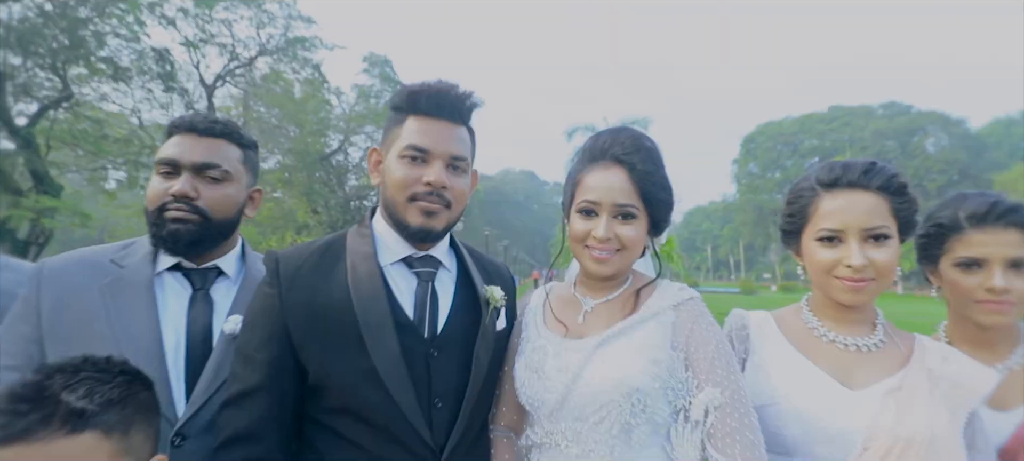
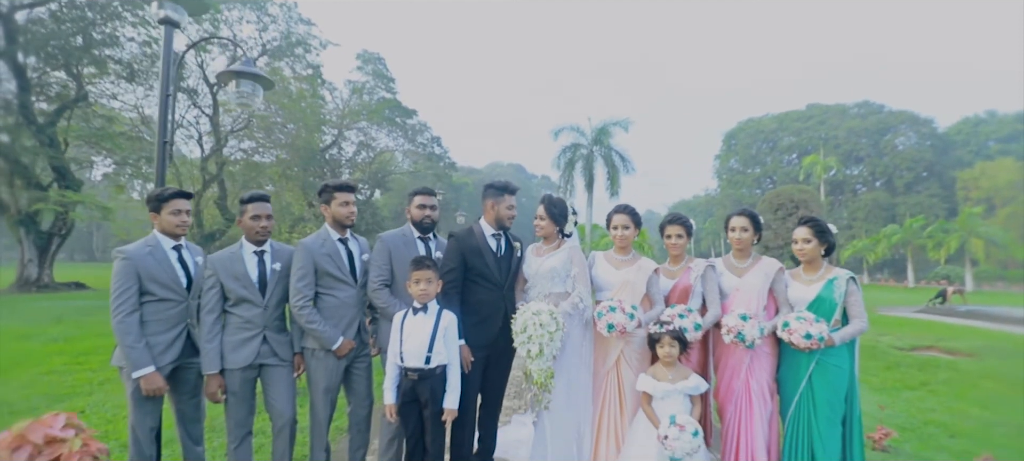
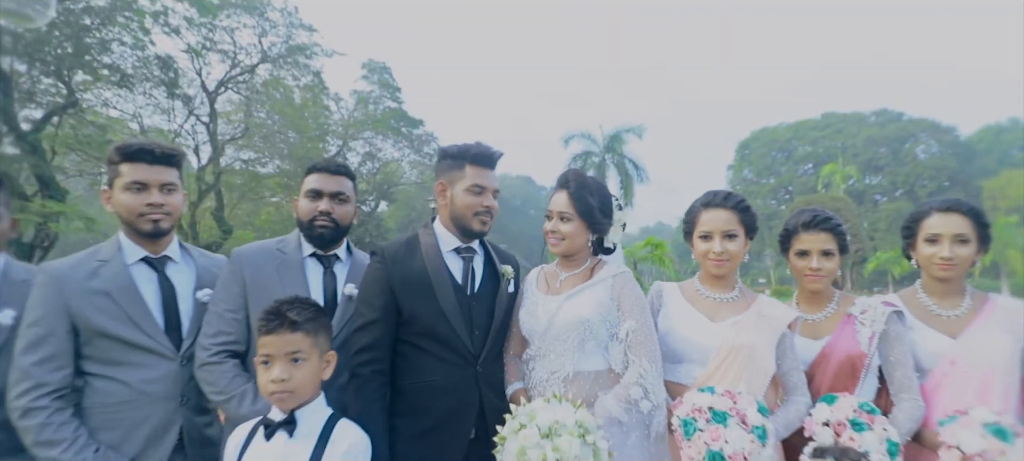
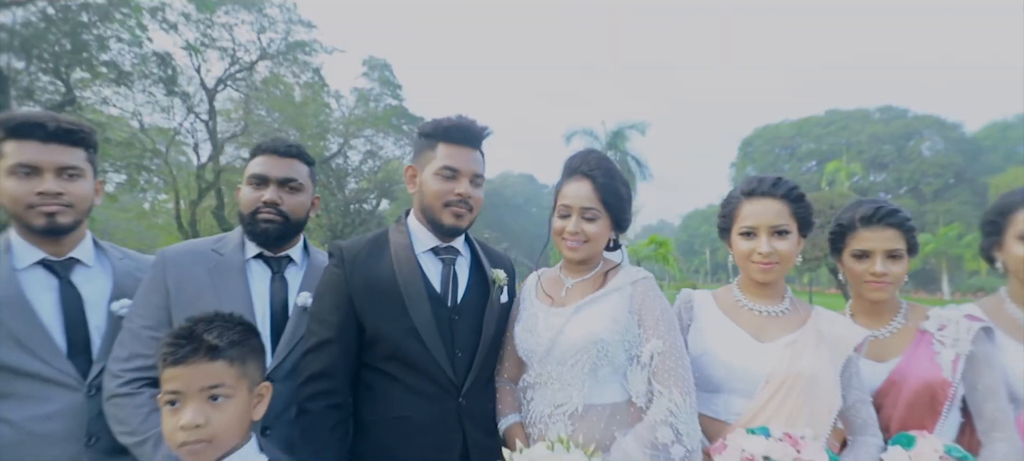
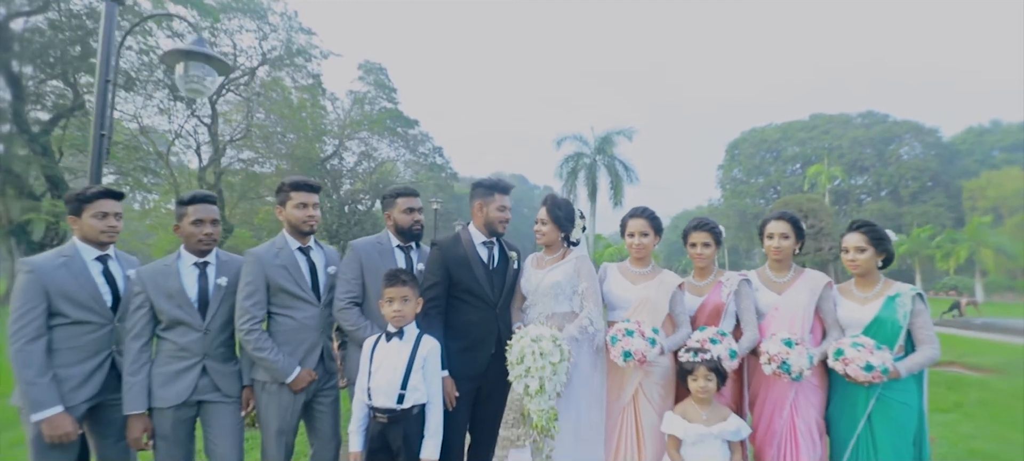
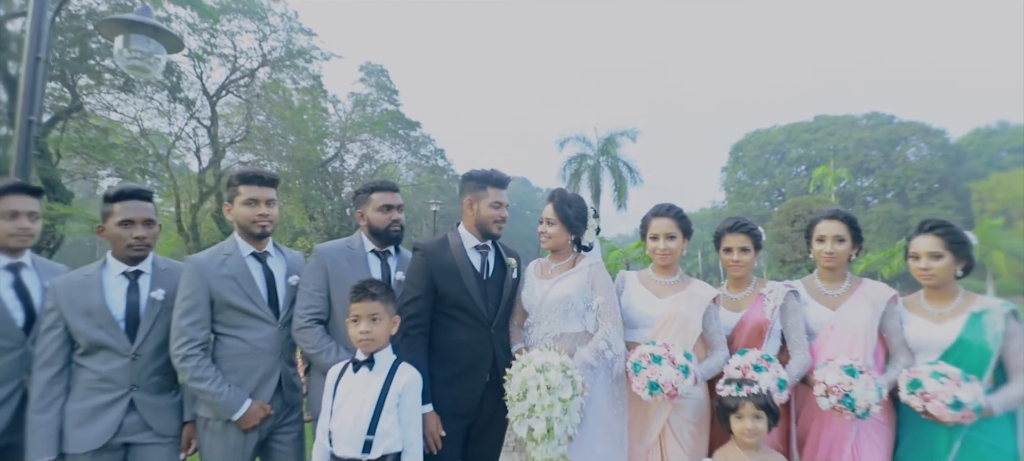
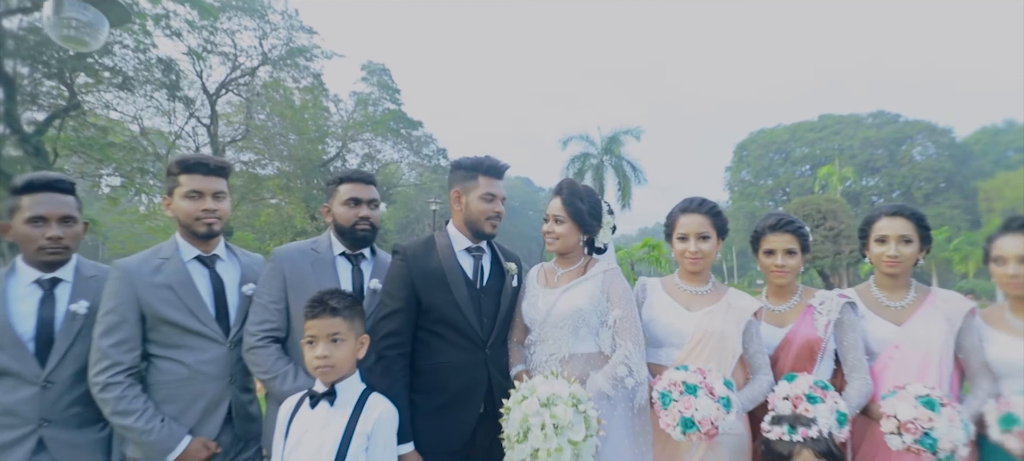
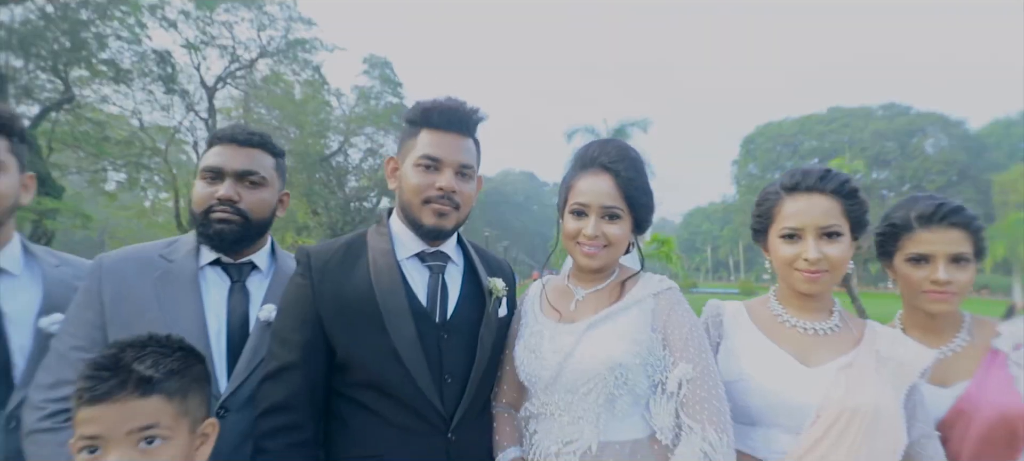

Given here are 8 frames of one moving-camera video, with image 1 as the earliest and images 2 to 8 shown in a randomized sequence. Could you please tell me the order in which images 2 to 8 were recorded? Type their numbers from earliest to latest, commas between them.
8, 4, 3, 7, 6, 5, 2
